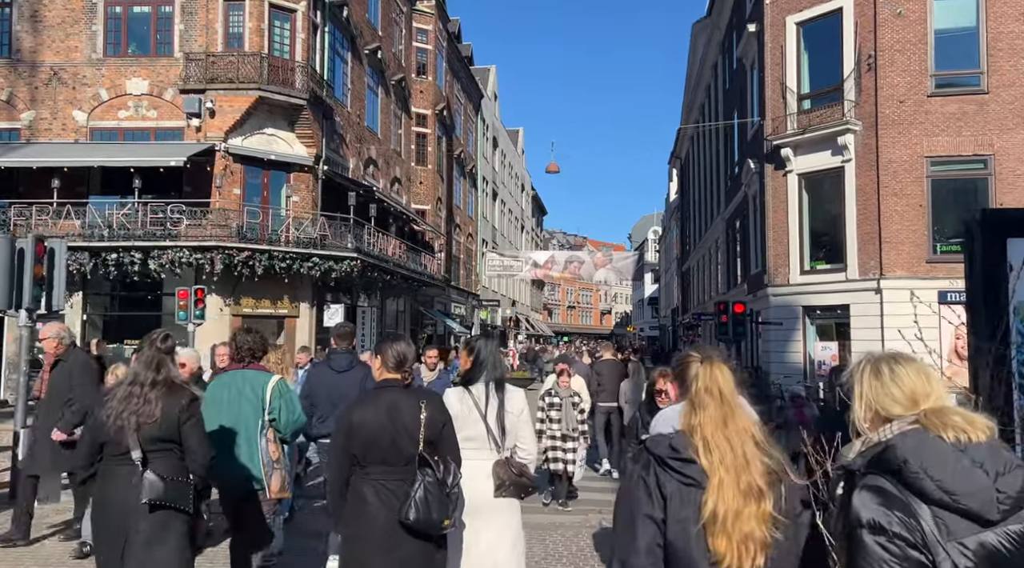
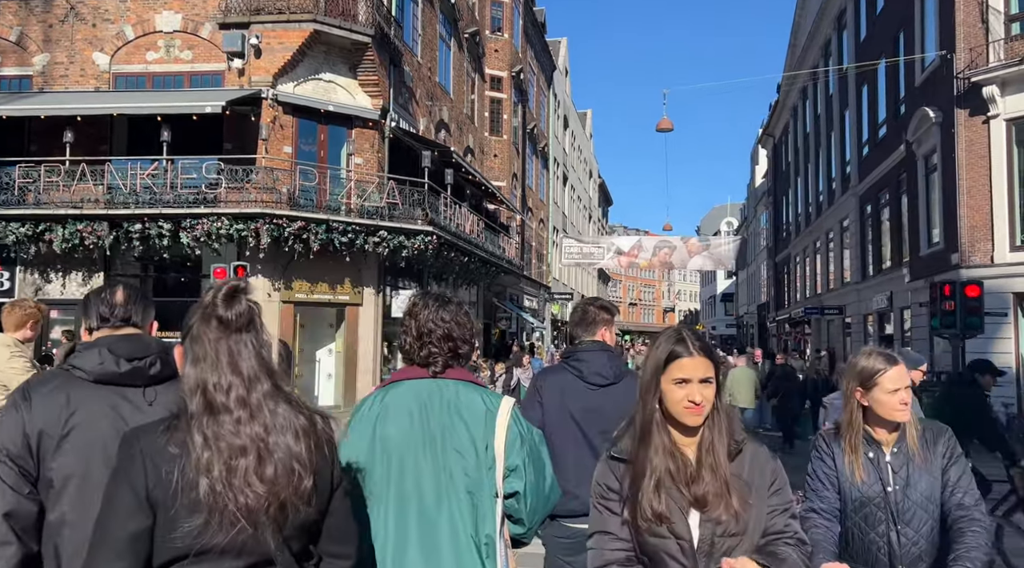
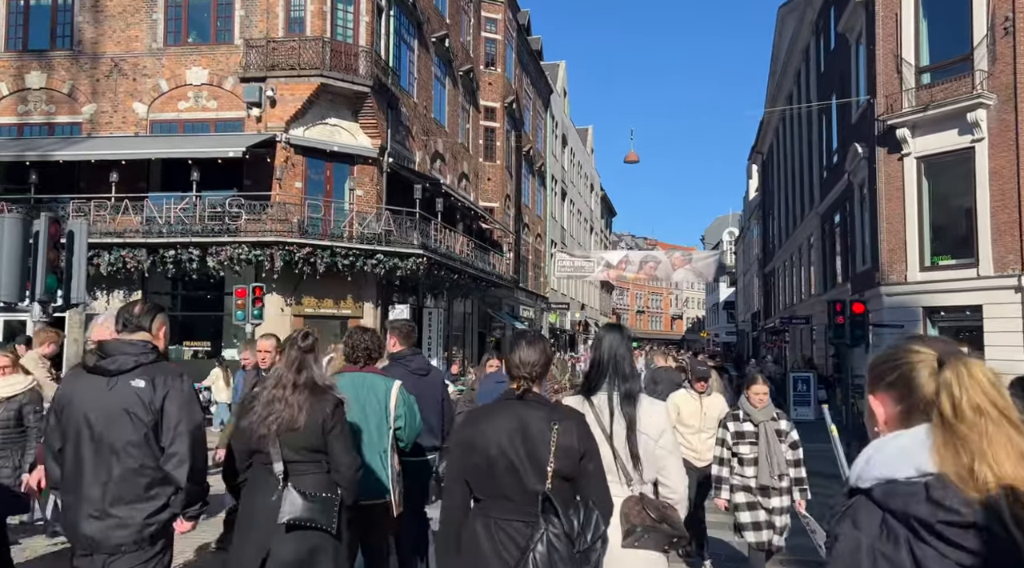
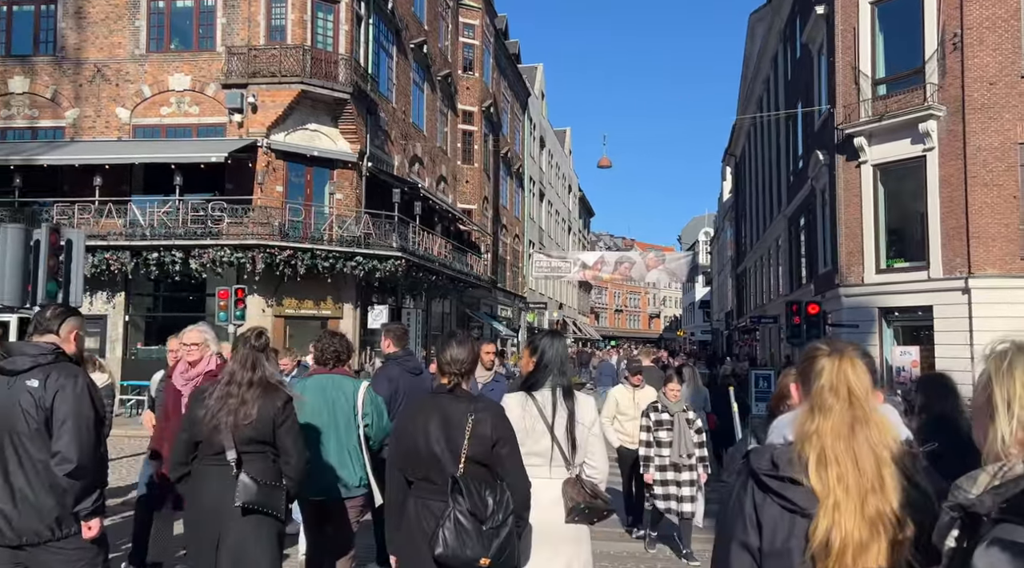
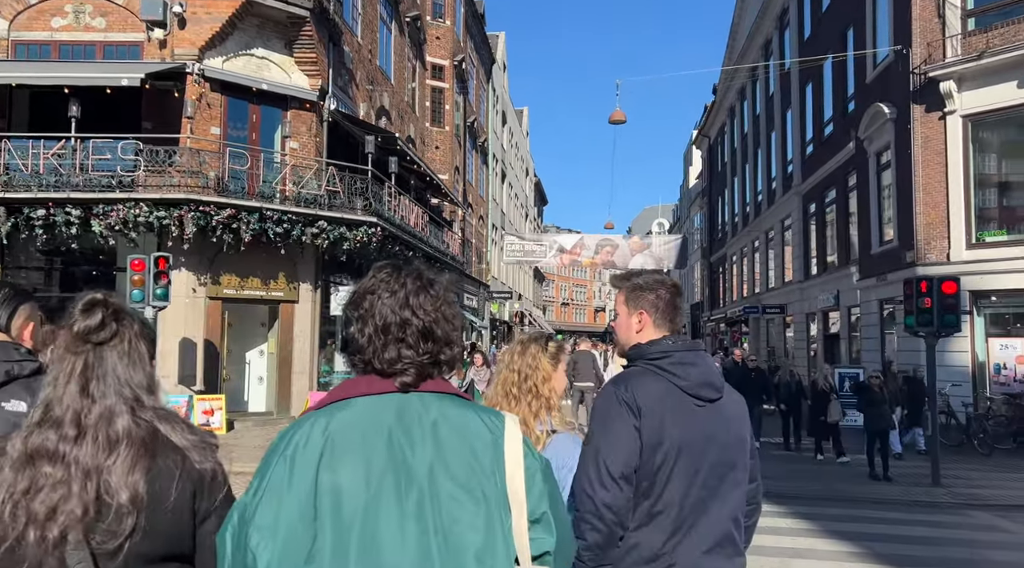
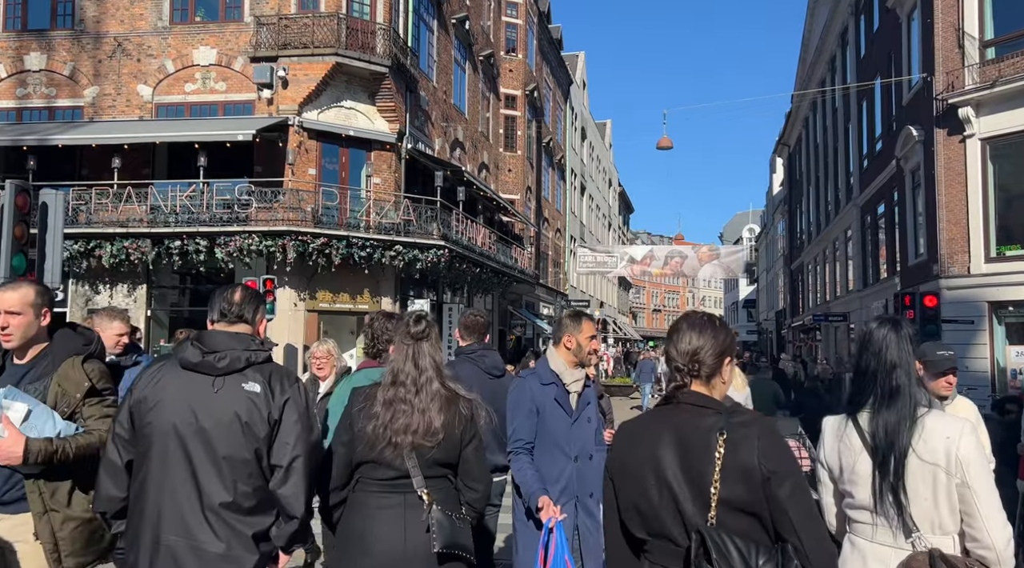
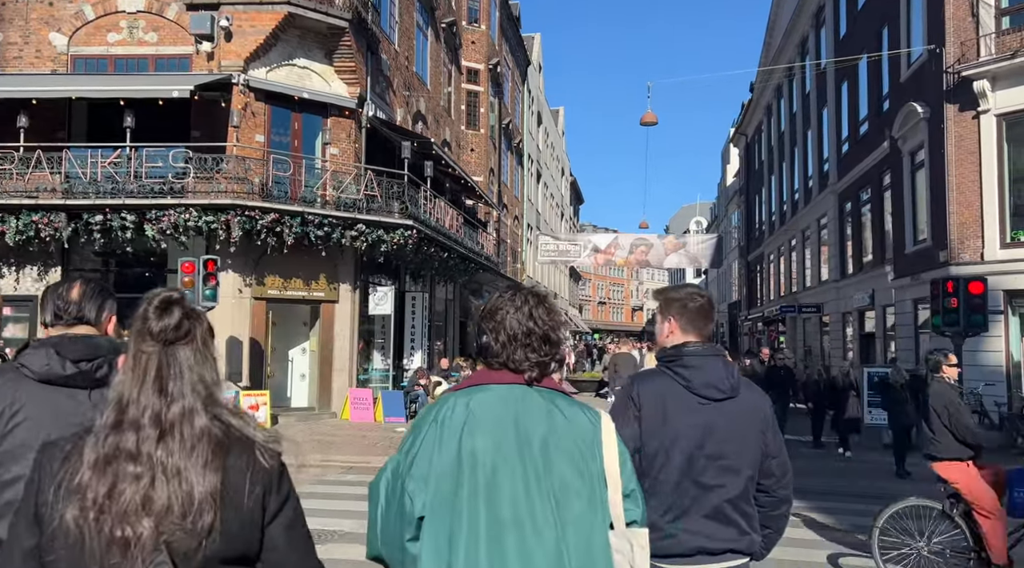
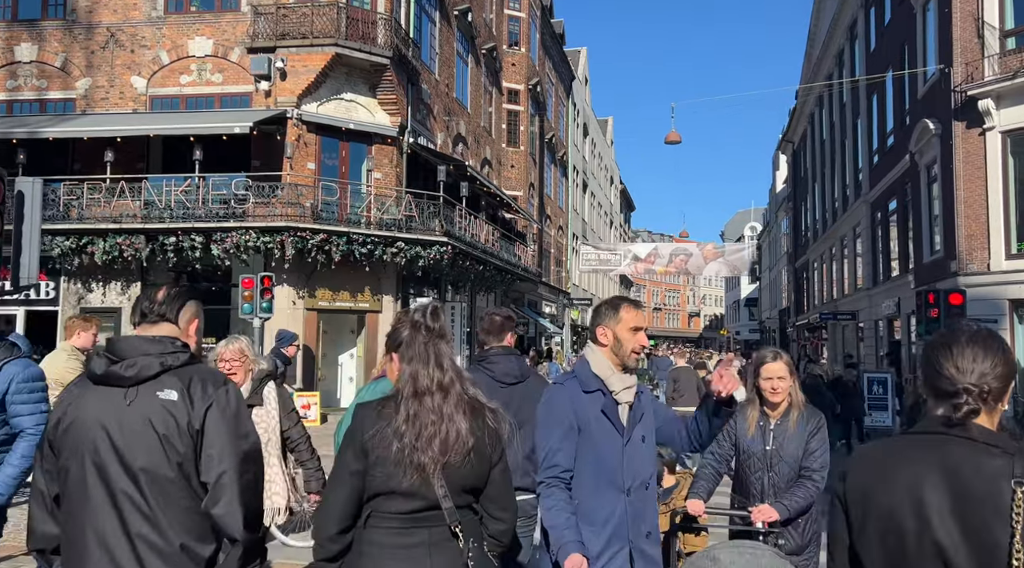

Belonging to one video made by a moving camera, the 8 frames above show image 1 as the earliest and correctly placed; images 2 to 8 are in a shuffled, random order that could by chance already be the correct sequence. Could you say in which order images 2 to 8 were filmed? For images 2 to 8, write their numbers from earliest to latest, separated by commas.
4, 3, 6, 8, 2, 7, 5
